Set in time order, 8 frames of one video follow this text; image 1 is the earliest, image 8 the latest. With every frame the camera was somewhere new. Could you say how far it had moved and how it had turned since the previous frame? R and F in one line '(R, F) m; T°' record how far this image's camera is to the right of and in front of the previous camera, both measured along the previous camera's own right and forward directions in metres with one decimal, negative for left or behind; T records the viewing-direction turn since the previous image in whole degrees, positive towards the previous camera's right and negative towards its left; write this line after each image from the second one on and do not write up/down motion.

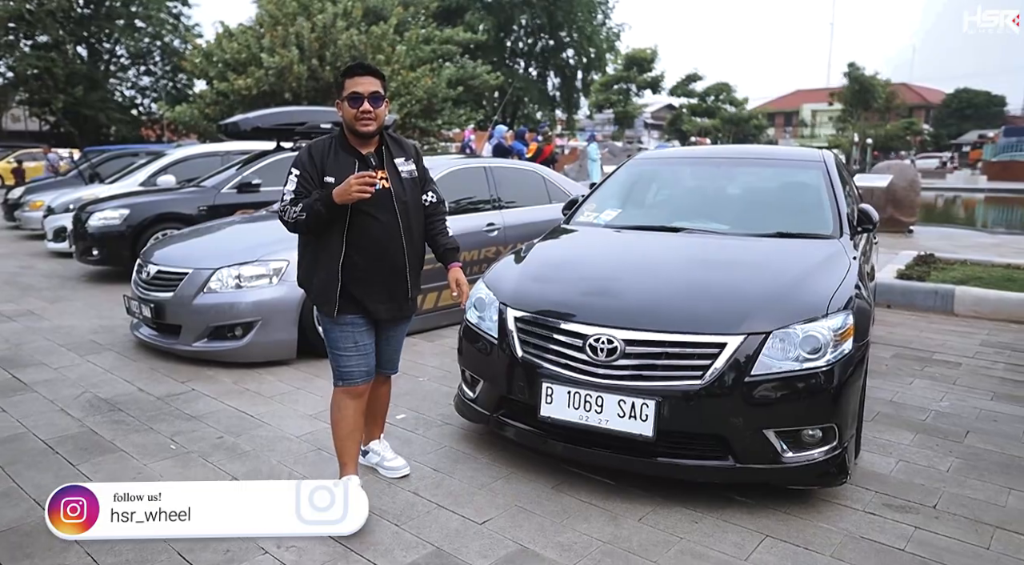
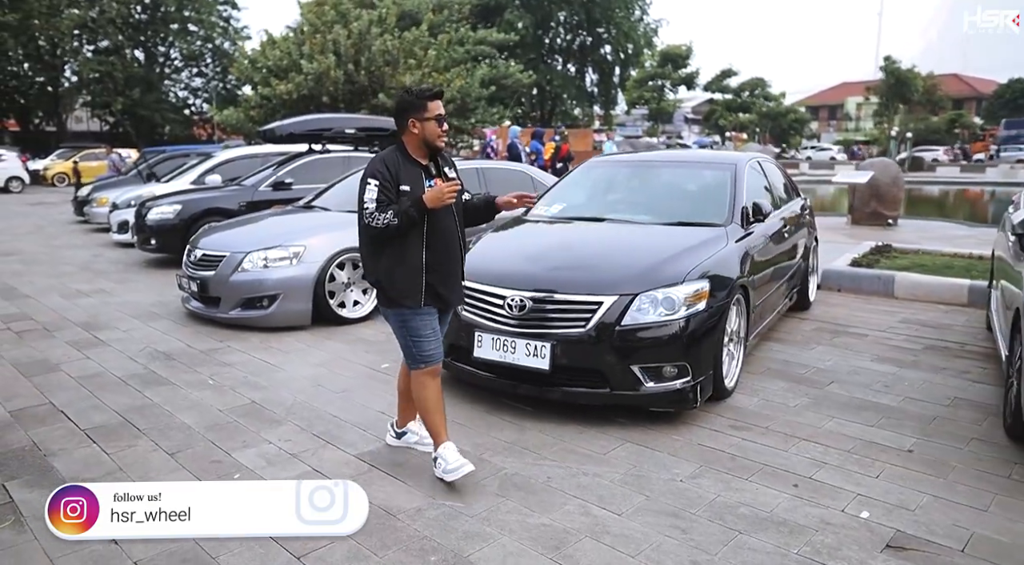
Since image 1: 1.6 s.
(+0.6, -1.0) m; -3°
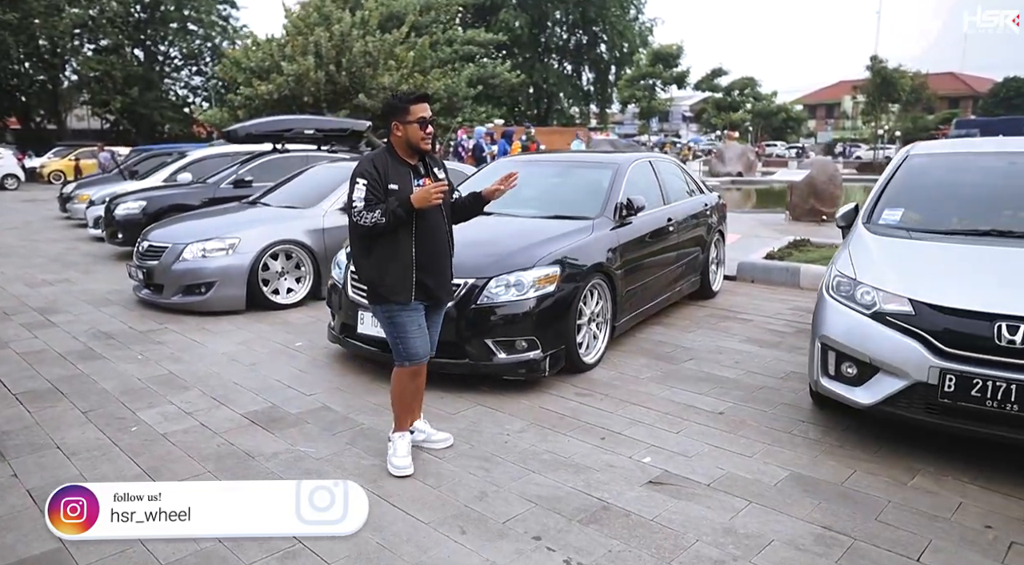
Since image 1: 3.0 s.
(+0.8, -0.6) m; 0°
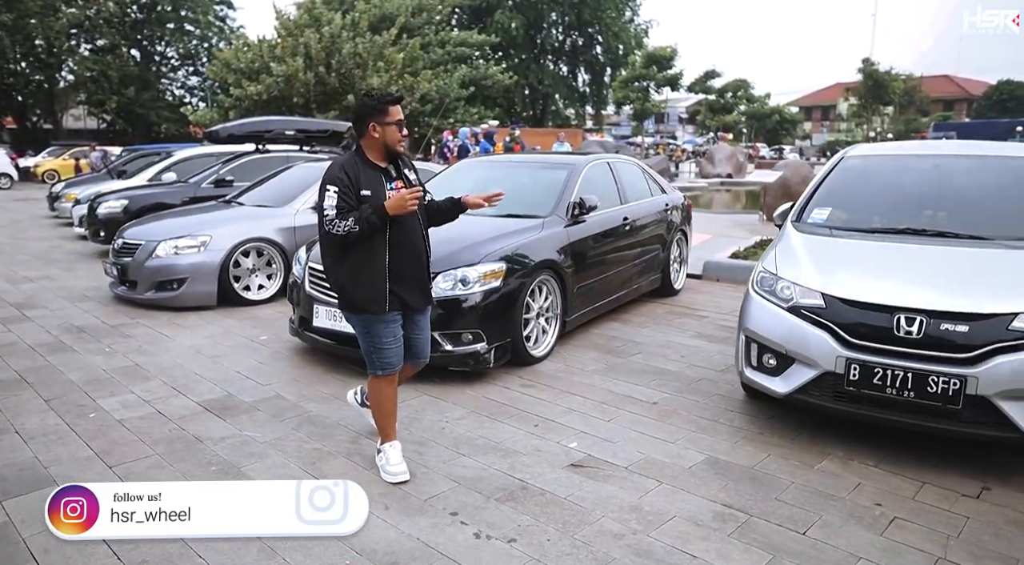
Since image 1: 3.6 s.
(+0.3, -0.2) m; 0°
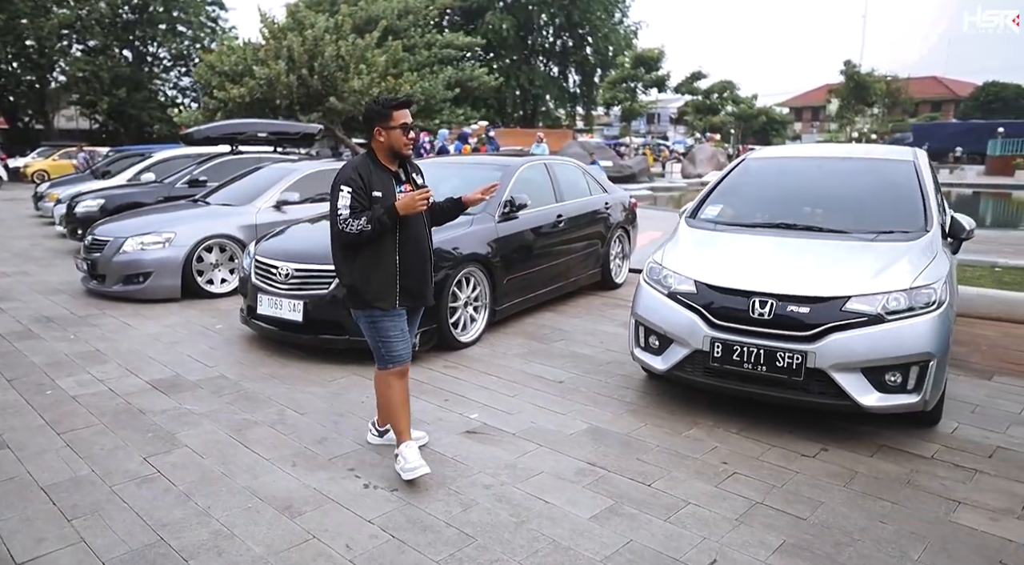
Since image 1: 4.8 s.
(+0.5, -0.4) m; 0°
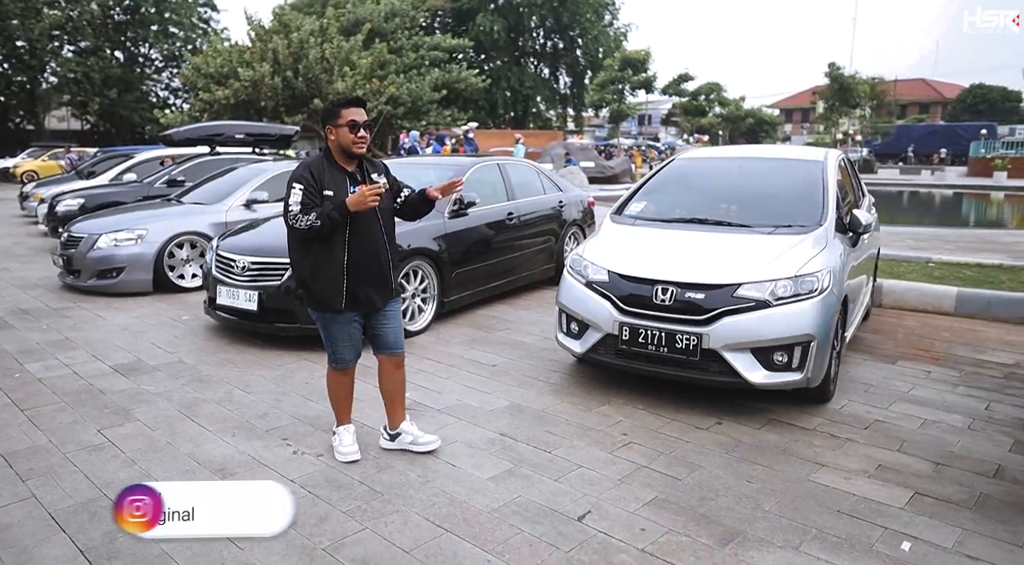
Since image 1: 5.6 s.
(+0.4, -0.4) m; 0°
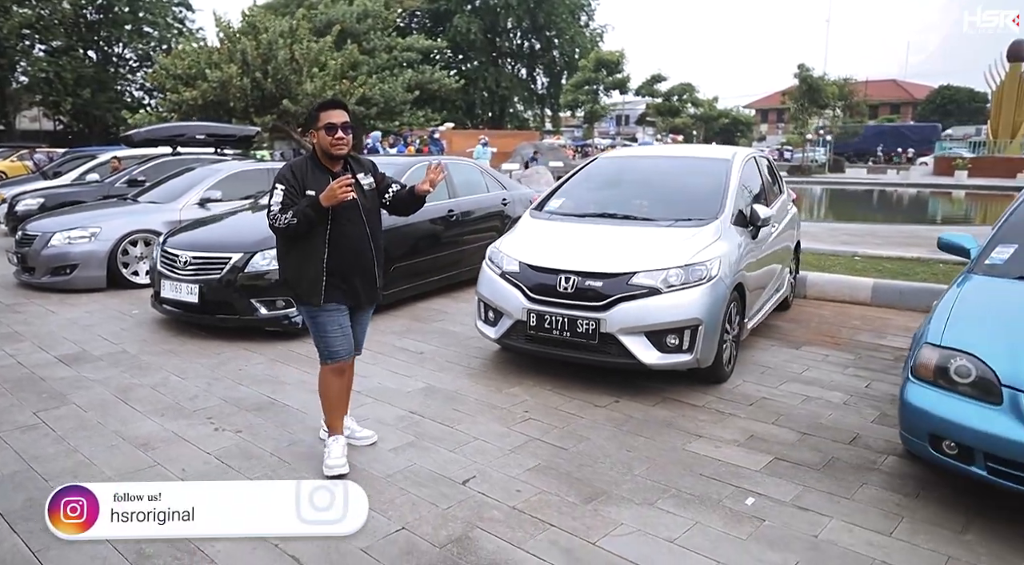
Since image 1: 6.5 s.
(+0.4, -0.3) m; +1°
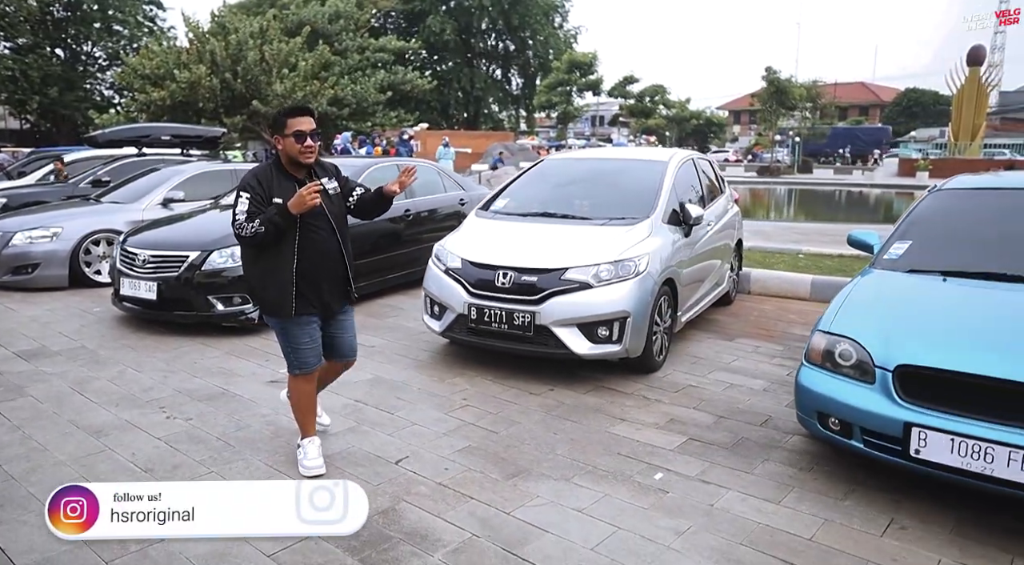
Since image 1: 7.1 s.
(+0.2, -0.3) m; +2°
